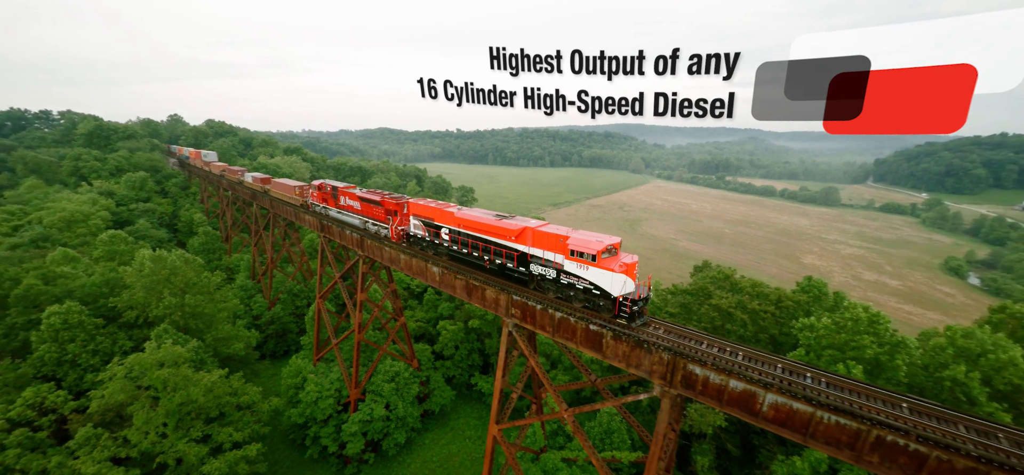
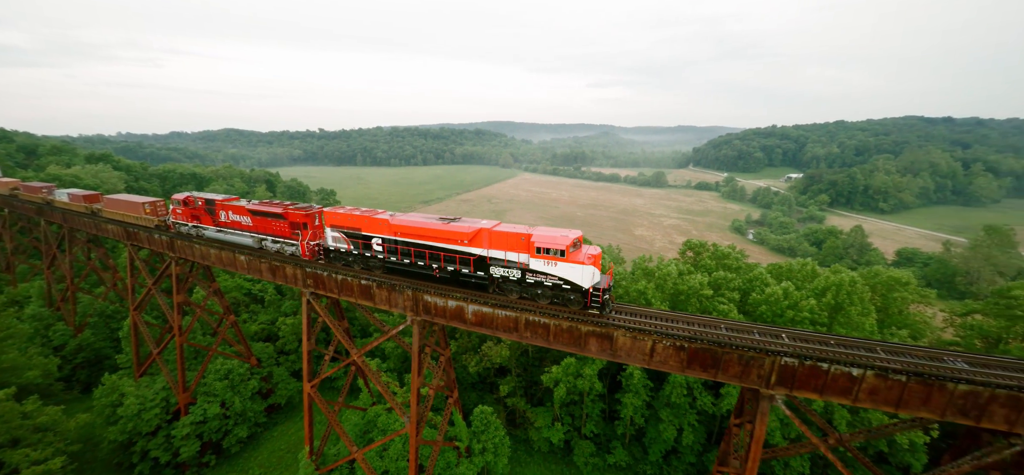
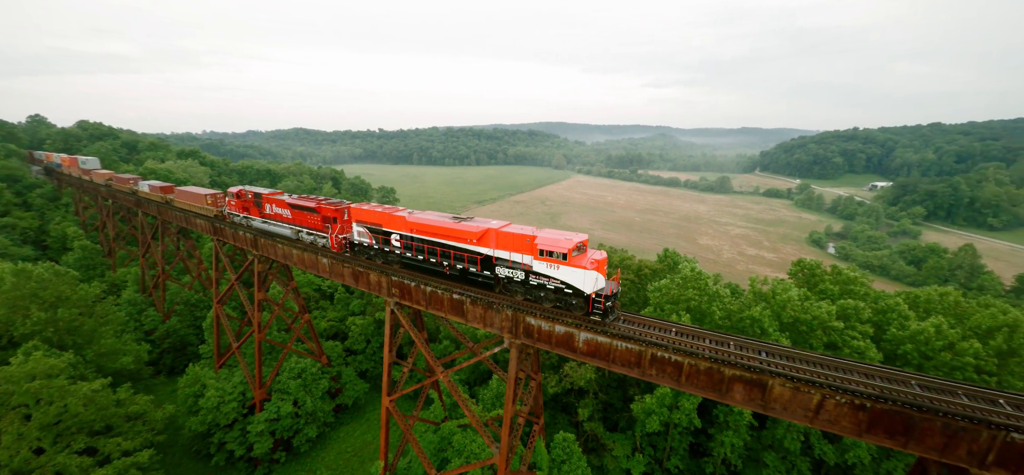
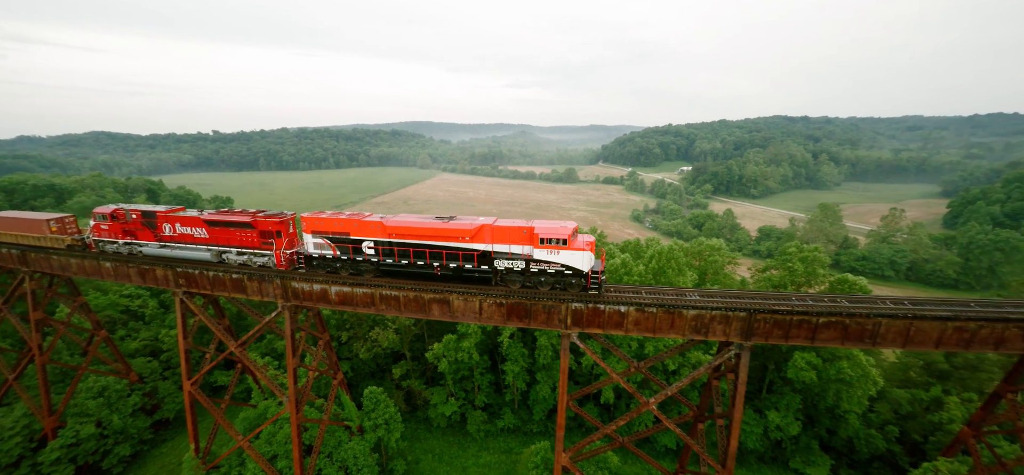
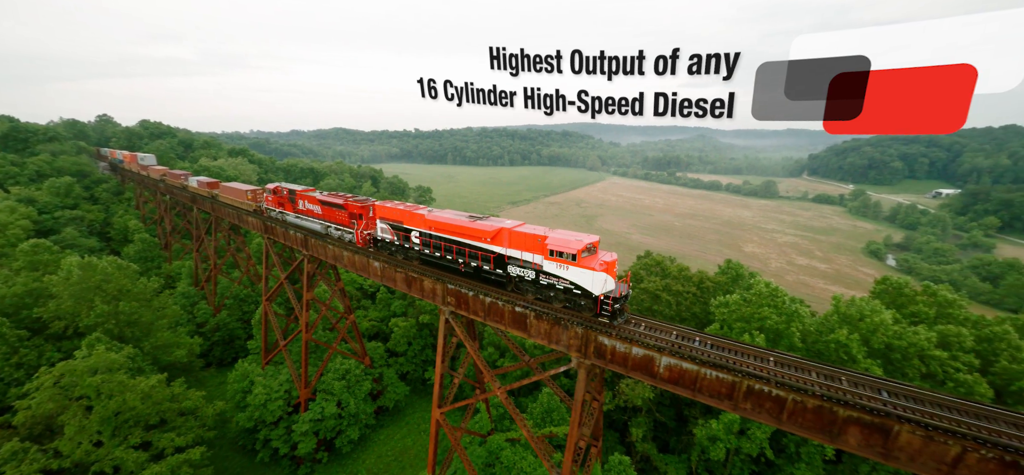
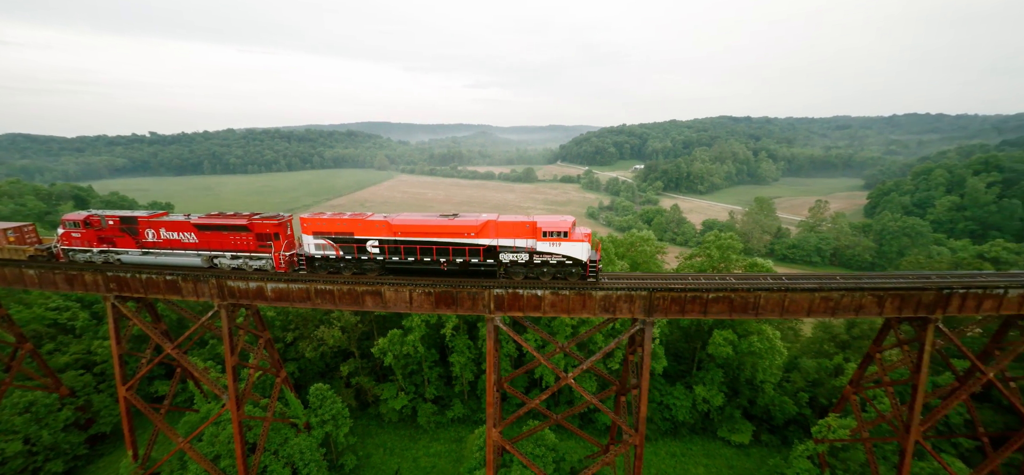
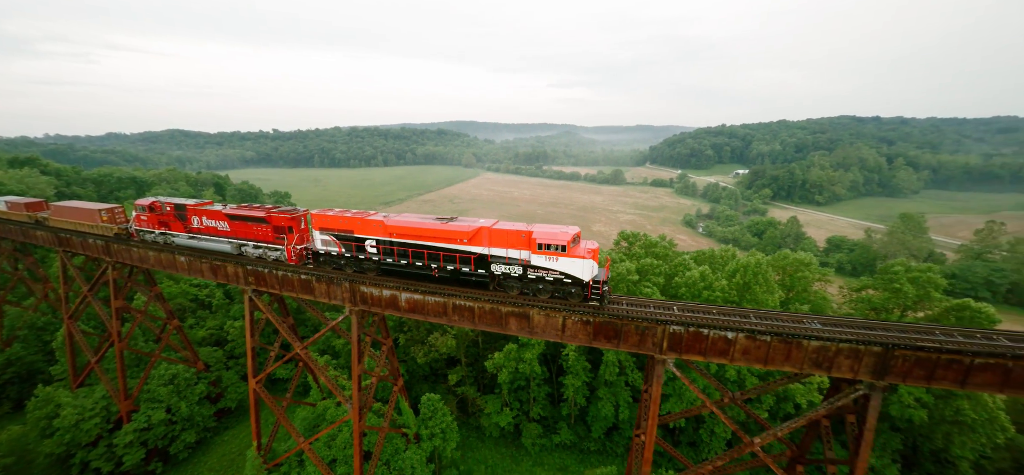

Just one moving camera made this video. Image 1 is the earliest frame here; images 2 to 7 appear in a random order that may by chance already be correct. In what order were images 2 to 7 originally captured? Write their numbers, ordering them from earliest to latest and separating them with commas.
5, 3, 2, 7, 4, 6
